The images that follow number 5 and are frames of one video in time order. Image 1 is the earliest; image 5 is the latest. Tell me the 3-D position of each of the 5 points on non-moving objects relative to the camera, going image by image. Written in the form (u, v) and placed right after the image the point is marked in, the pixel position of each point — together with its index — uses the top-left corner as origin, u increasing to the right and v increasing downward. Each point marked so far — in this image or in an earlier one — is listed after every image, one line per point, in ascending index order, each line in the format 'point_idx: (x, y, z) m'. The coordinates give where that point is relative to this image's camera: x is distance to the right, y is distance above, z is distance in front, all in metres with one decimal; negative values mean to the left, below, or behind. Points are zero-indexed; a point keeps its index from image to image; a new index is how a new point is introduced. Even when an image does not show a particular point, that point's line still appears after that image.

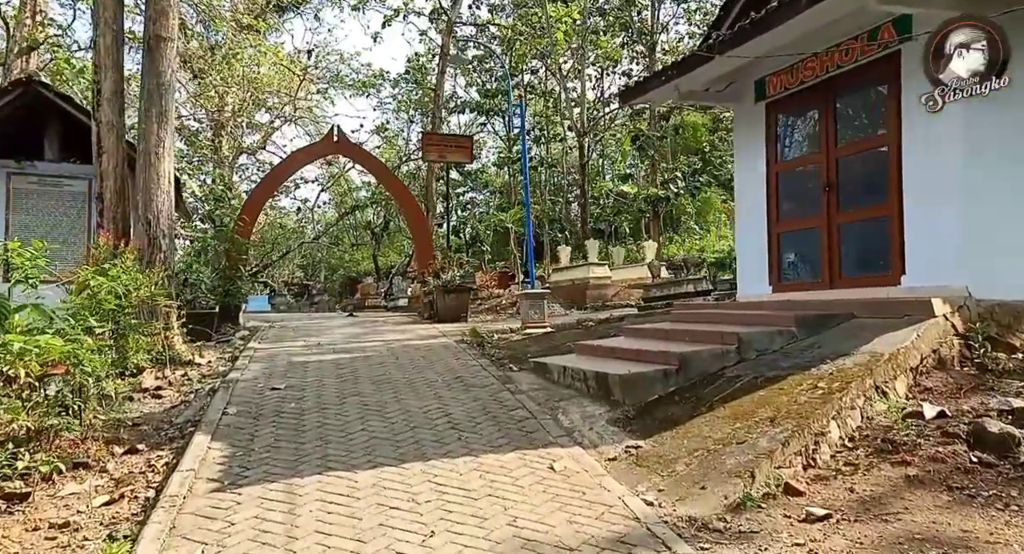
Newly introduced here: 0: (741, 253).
0: (+2.1, +0.2, +7.0) m
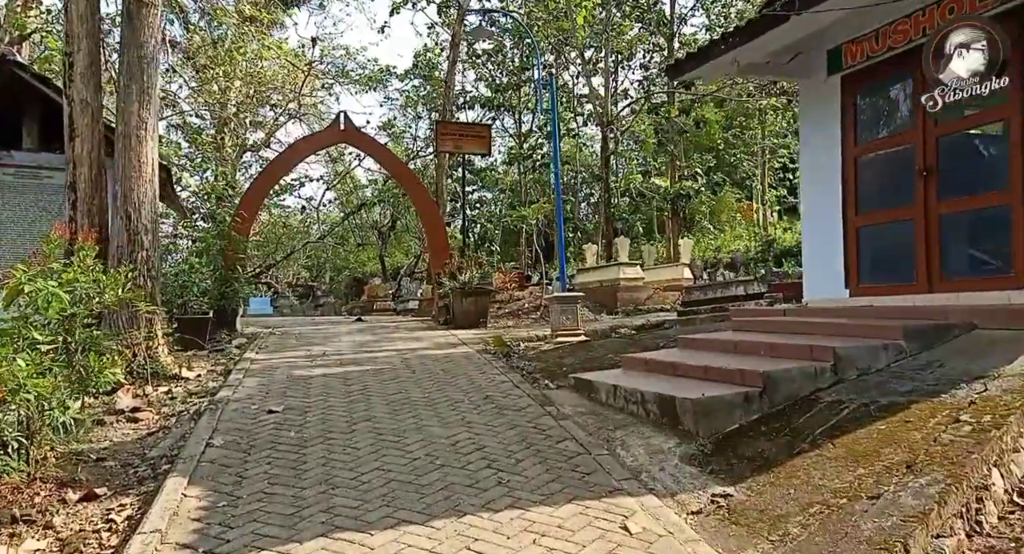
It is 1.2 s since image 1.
0: (+2.4, +0.2, +6.1) m
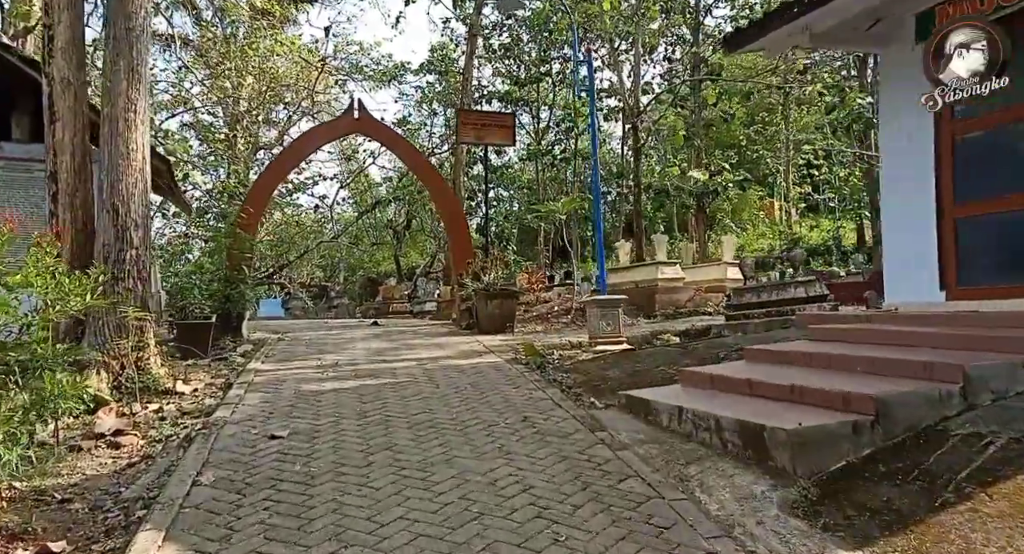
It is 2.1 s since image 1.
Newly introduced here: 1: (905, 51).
0: (+2.6, +0.2, +5.3) m
1: (+2.7, +1.5, +5.1) m
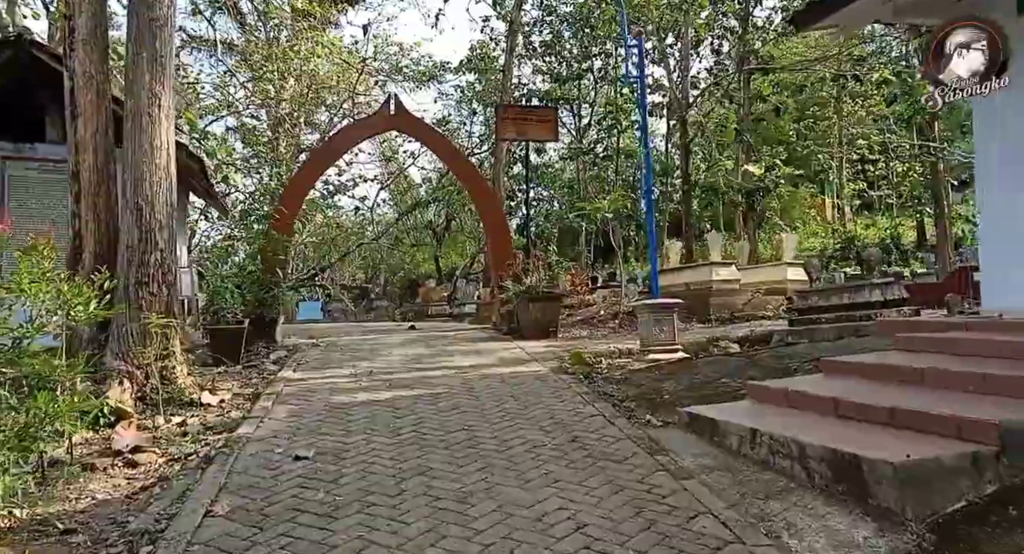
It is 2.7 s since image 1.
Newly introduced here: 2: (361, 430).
0: (+2.9, +0.2, +4.7) m
1: (+2.9, +1.5, +4.5) m
2: (-0.9, -0.9, +4.3) m
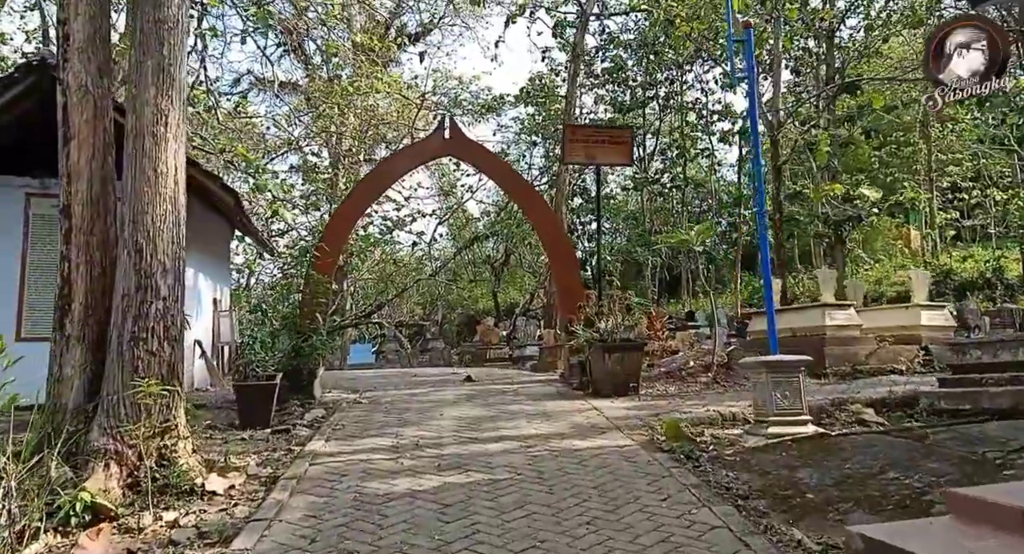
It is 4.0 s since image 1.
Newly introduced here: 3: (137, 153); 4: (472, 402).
0: (+3.3, -0.1, +3.3) m
1: (+3.3, +1.3, +3.2) m
2: (-0.5, -1.1, +3.2) m
3: (-2.2, +0.7, +4.4) m
4: (-0.3, -1.1, +6.8) m
